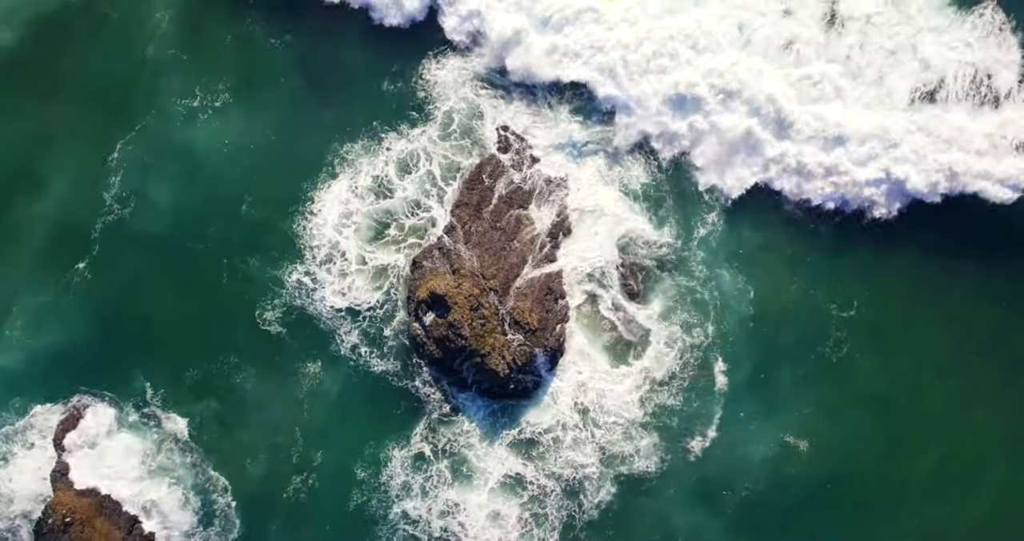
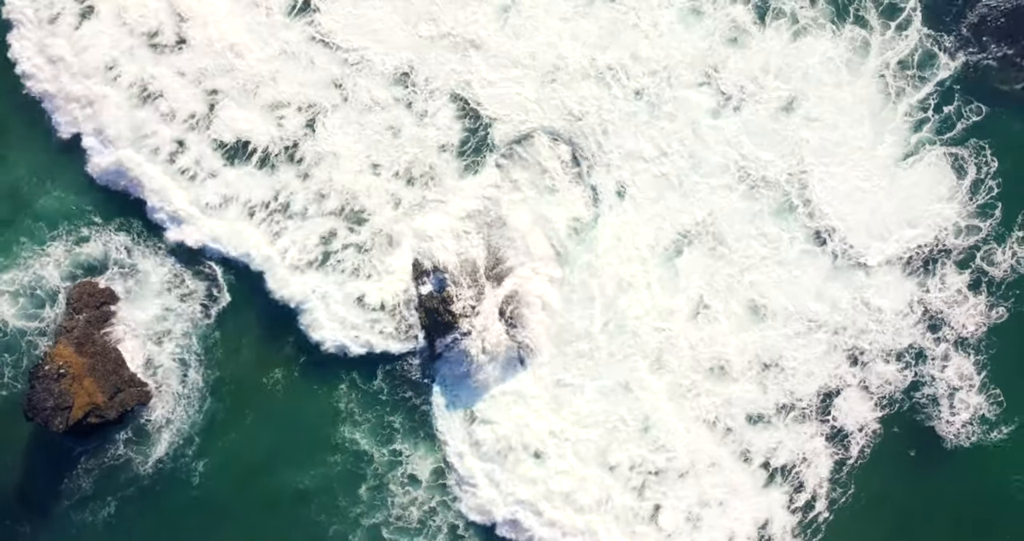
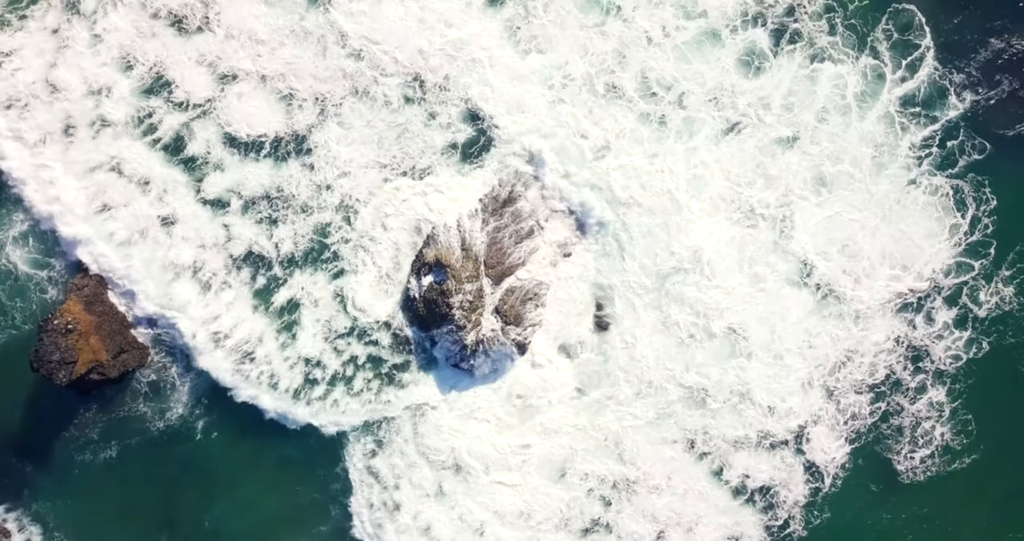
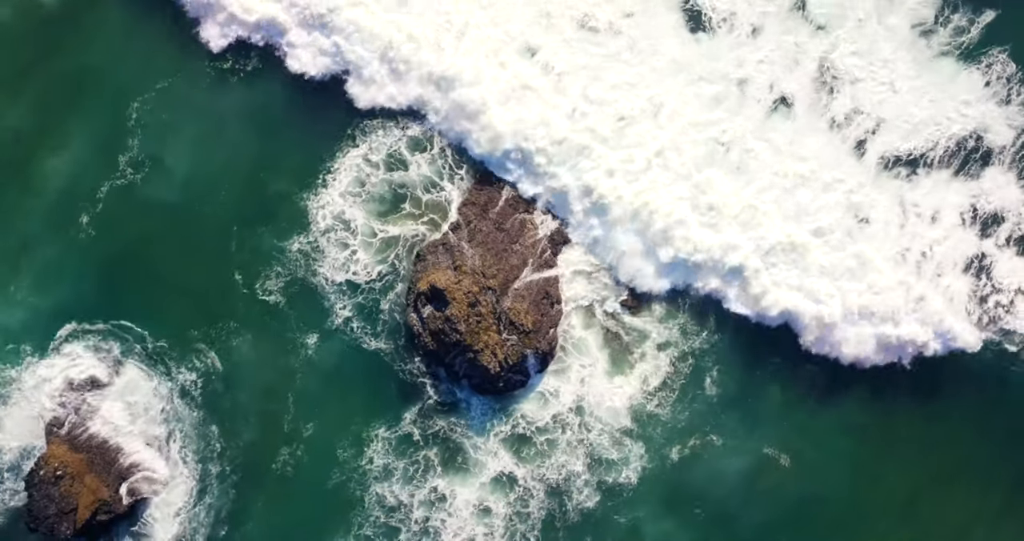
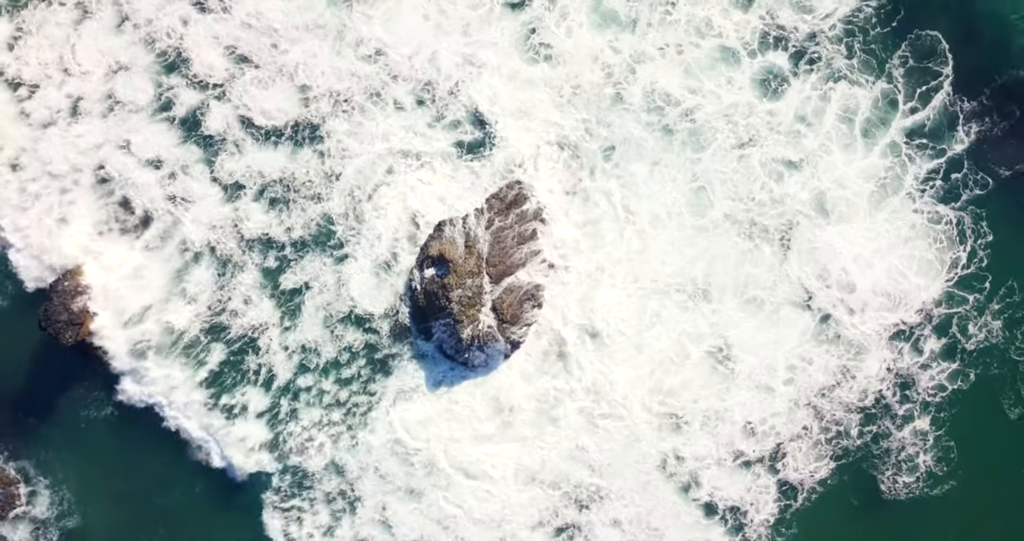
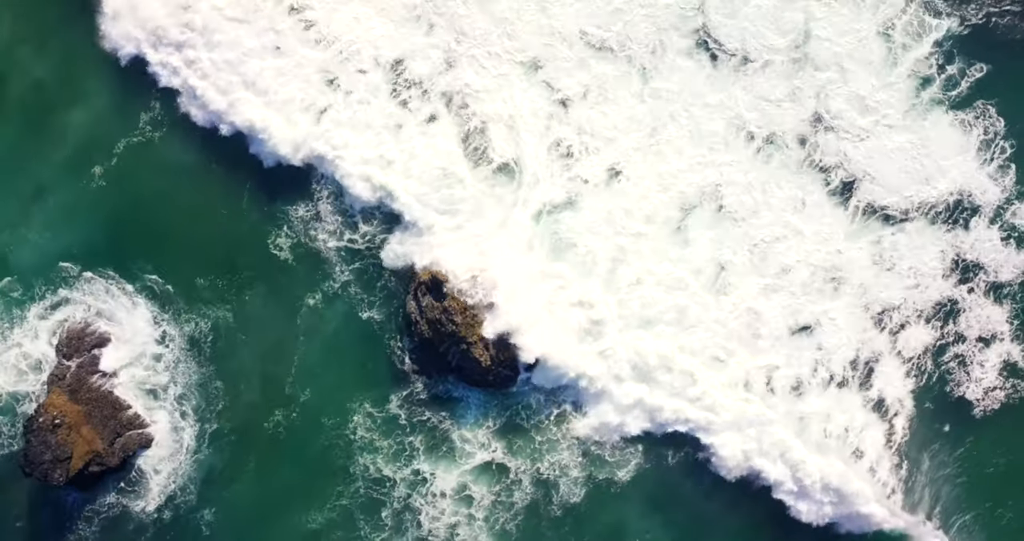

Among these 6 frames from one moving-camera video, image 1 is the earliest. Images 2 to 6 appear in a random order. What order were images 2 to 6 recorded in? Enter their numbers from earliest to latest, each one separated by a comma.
4, 6, 2, 3, 5
